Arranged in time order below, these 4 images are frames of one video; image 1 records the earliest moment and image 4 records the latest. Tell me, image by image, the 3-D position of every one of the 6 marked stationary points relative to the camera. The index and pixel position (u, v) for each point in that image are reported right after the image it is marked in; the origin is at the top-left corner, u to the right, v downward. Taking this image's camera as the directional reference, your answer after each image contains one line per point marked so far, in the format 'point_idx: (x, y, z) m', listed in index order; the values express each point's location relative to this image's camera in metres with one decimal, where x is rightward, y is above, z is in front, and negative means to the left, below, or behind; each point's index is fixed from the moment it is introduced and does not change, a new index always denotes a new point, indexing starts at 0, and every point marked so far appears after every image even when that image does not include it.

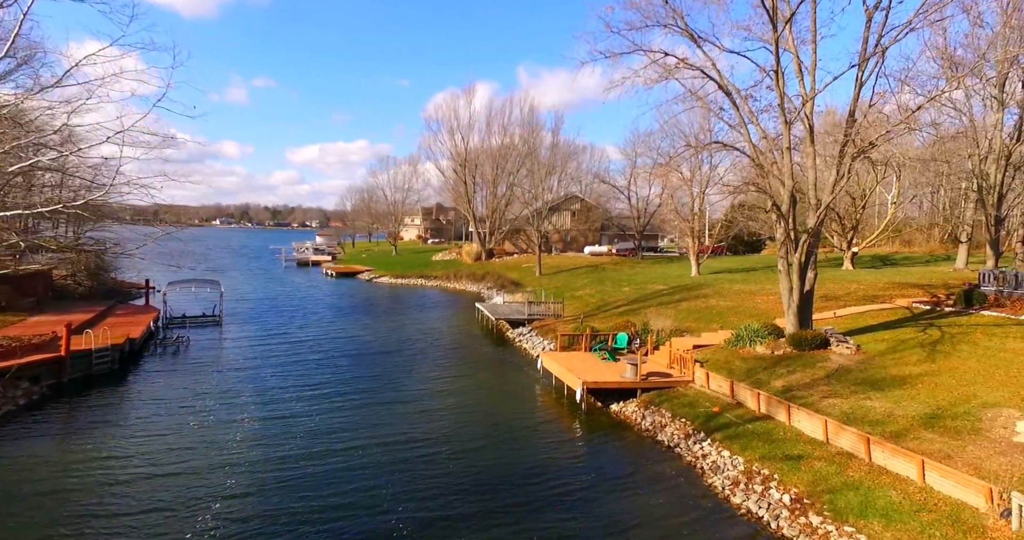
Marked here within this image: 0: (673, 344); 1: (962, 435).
0: (+4.8, -2.2, +18.3) m
1: (+7.3, -2.7, +10.0) m
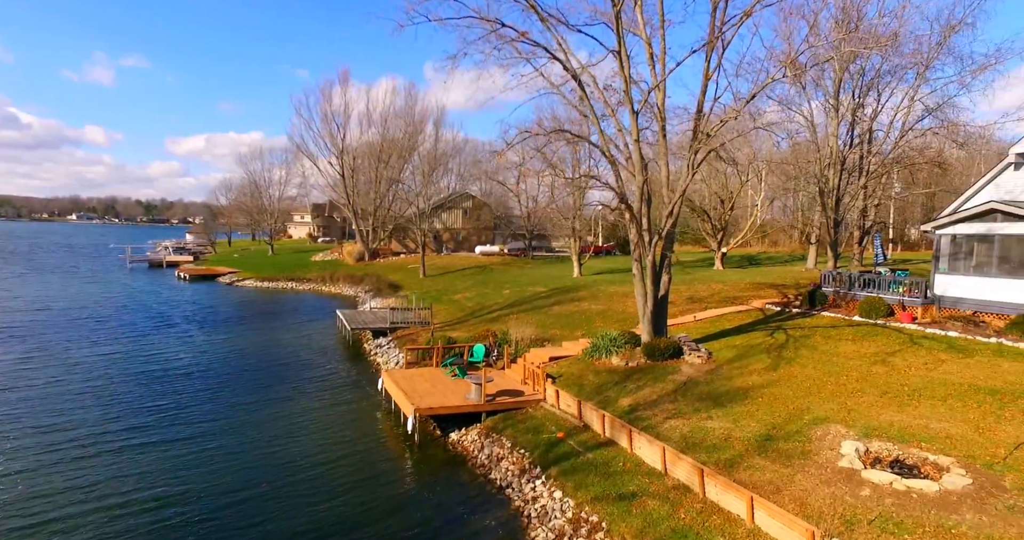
0: (+0.5, -2.5, +17.4) m
1: (+4.4, -3.0, +9.7) m
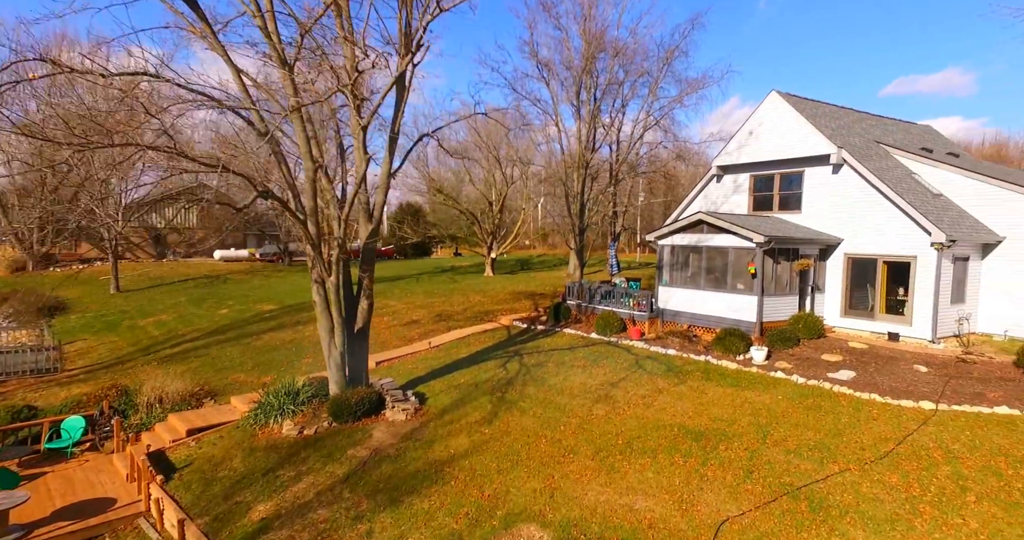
0: (-7.0, -3.3, +12.5) m
1: (-0.7, -3.8, +6.6) m
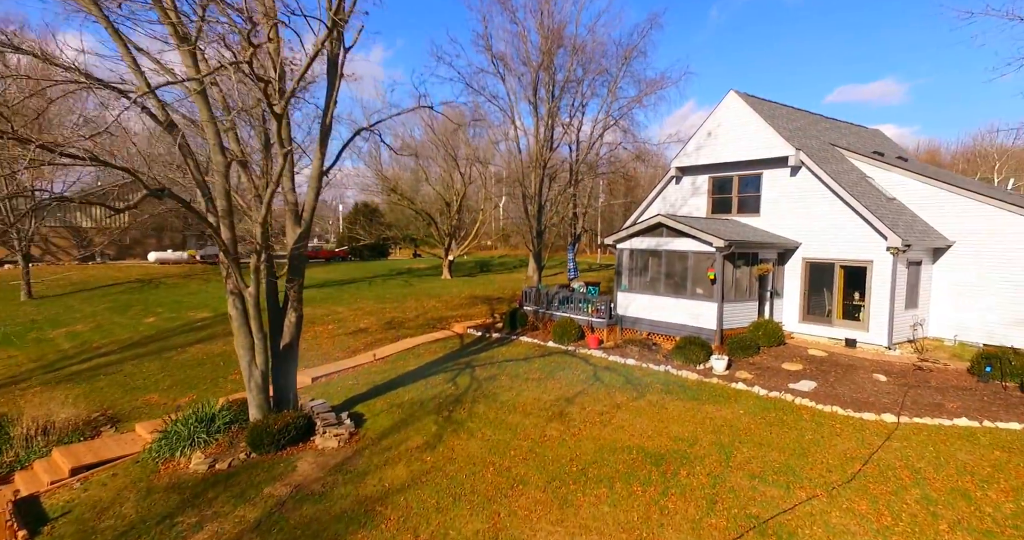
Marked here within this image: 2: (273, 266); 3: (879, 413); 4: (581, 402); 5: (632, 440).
0: (-8.1, -3.4, +10.8) m
1: (-1.4, -4.0, +5.3) m
2: (-4.7, +0.1, +12.1) m
3: (+8.6, -3.4, +14.2) m
4: (+1.7, -3.5, +15.8) m
5: (+2.6, -3.8, +13.4) m
